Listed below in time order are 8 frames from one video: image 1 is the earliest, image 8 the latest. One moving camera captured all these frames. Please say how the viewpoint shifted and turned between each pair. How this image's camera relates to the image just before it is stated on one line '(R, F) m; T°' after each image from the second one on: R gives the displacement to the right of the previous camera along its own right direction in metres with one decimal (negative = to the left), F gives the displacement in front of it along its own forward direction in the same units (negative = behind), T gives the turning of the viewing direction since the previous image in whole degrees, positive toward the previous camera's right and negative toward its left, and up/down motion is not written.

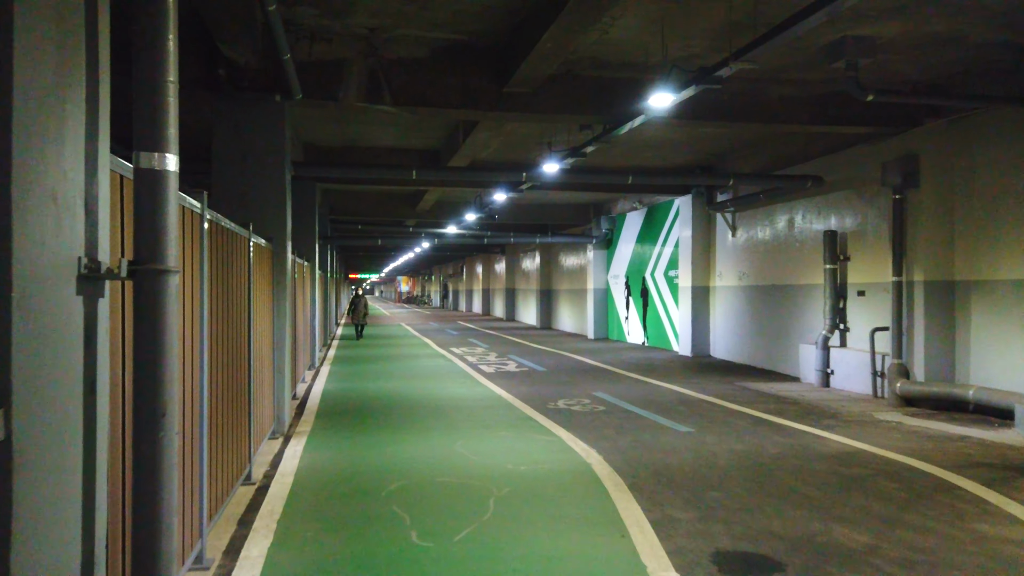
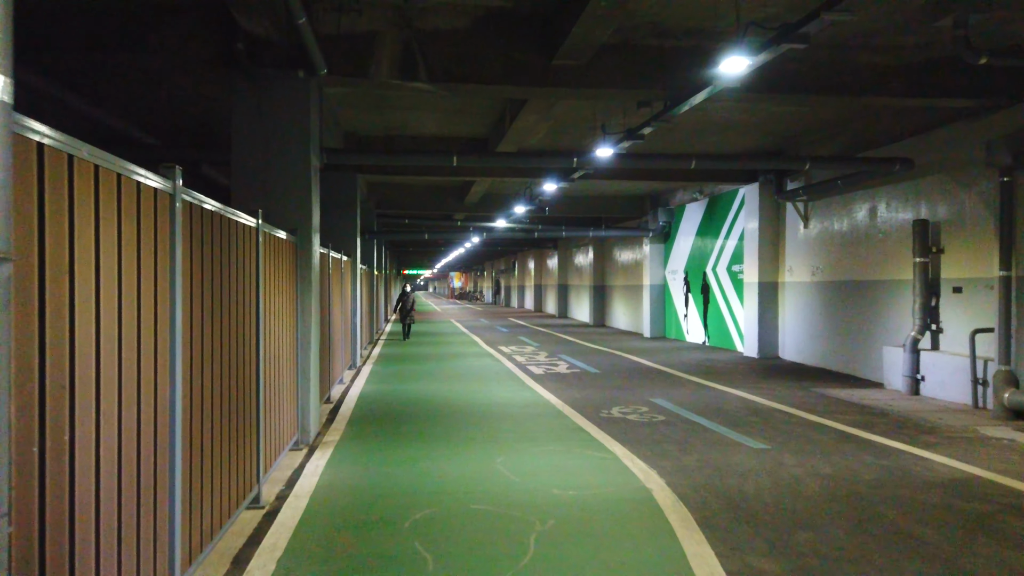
(+0.1, +1.0) m; -4°
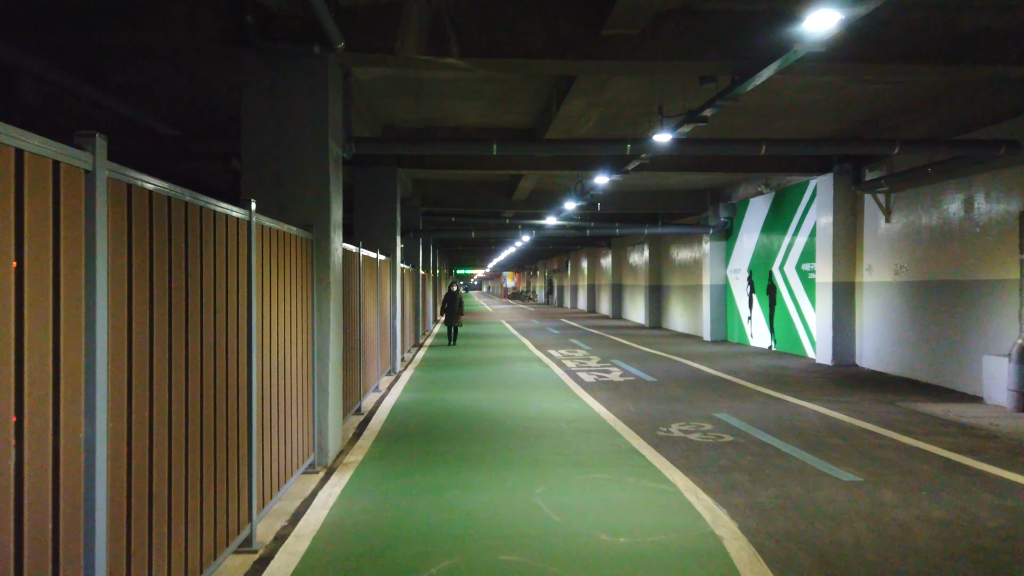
(+0.1, +1.0) m; -4°
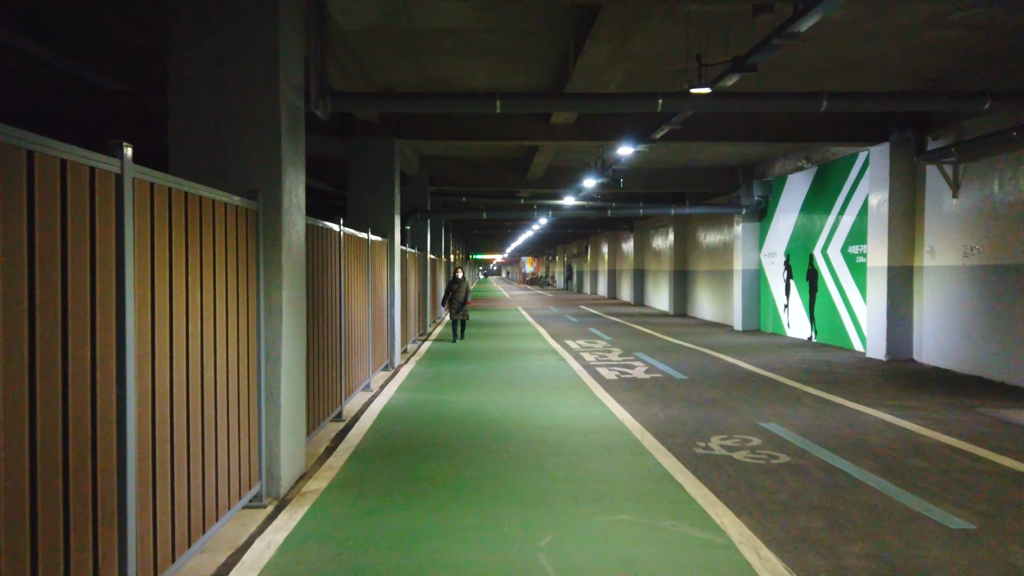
(+0.1, +1.5) m; -2°
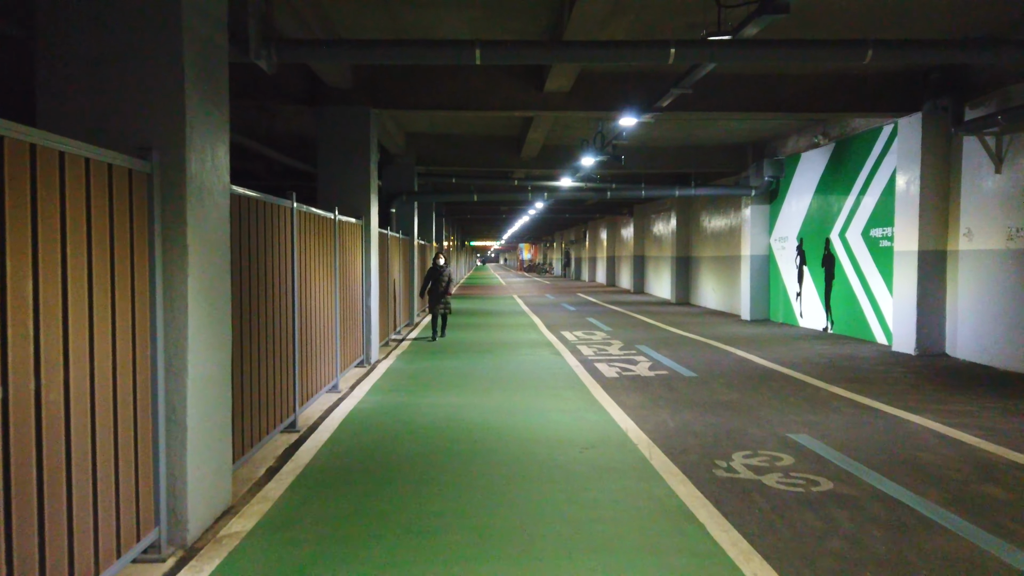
(+0.1, +1.2) m; 0°
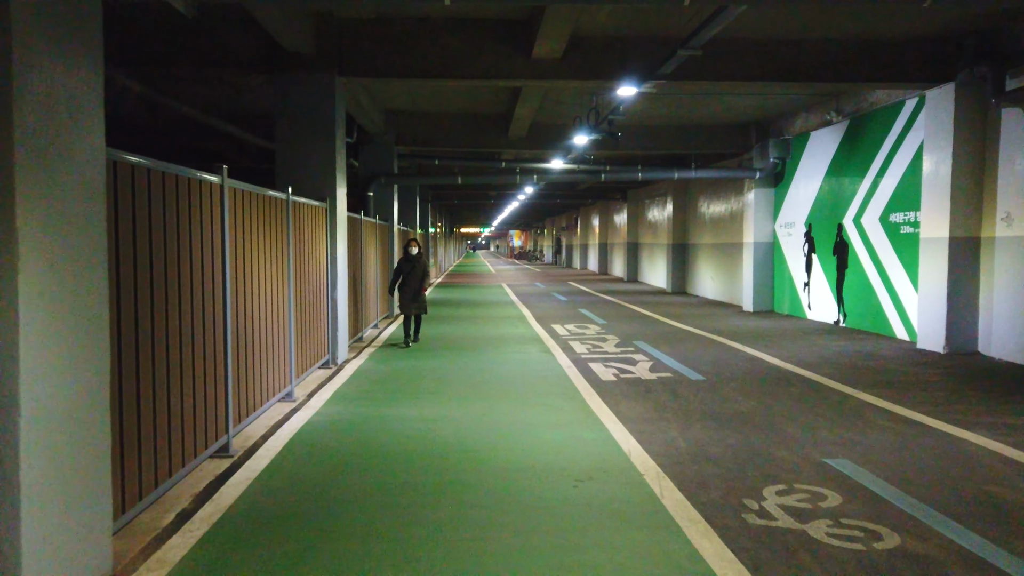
(+0.1, +1.2) m; +1°
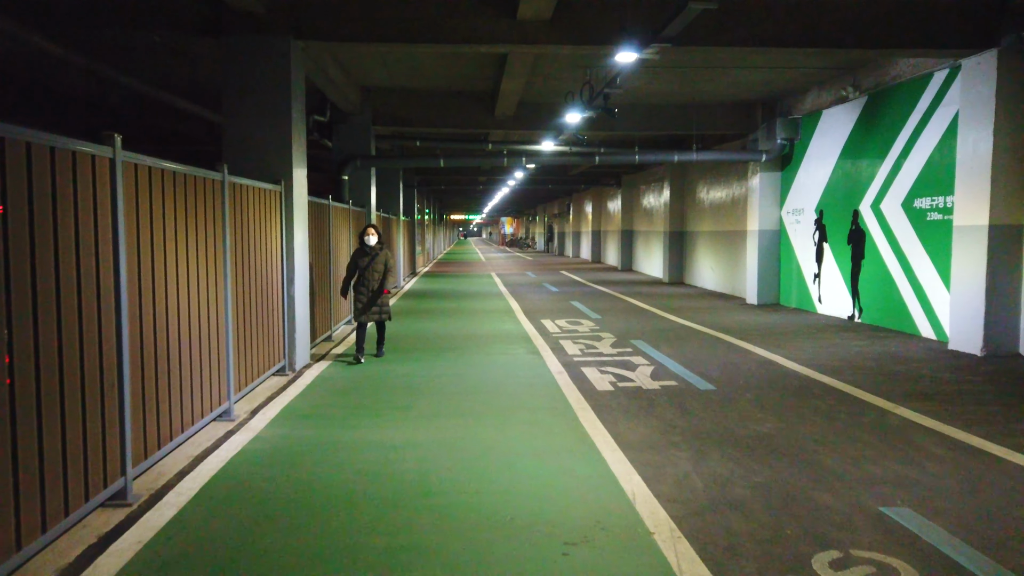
(+0.1, +1.2) m; +1°
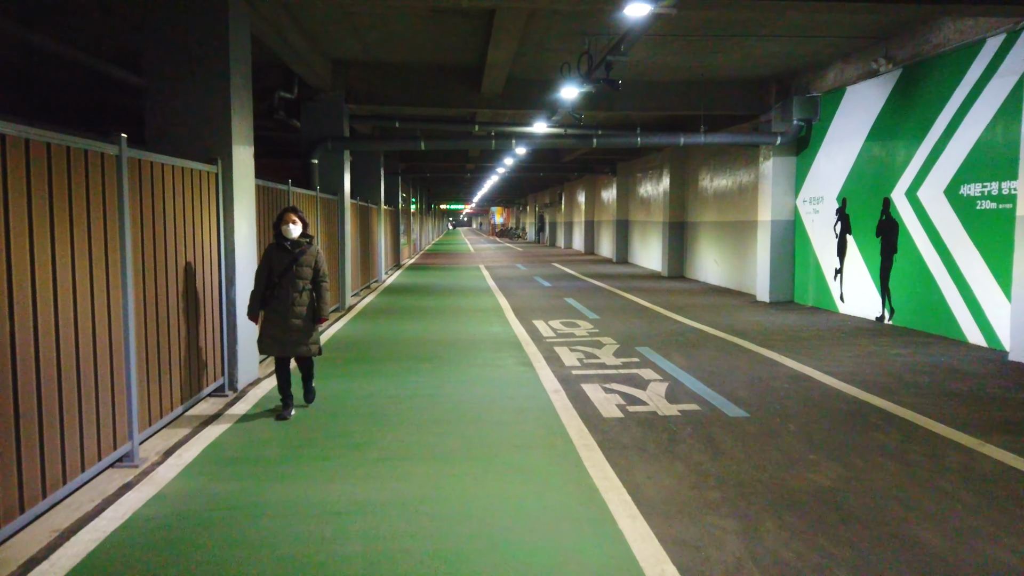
(0.0, +1.5) m; +1°
